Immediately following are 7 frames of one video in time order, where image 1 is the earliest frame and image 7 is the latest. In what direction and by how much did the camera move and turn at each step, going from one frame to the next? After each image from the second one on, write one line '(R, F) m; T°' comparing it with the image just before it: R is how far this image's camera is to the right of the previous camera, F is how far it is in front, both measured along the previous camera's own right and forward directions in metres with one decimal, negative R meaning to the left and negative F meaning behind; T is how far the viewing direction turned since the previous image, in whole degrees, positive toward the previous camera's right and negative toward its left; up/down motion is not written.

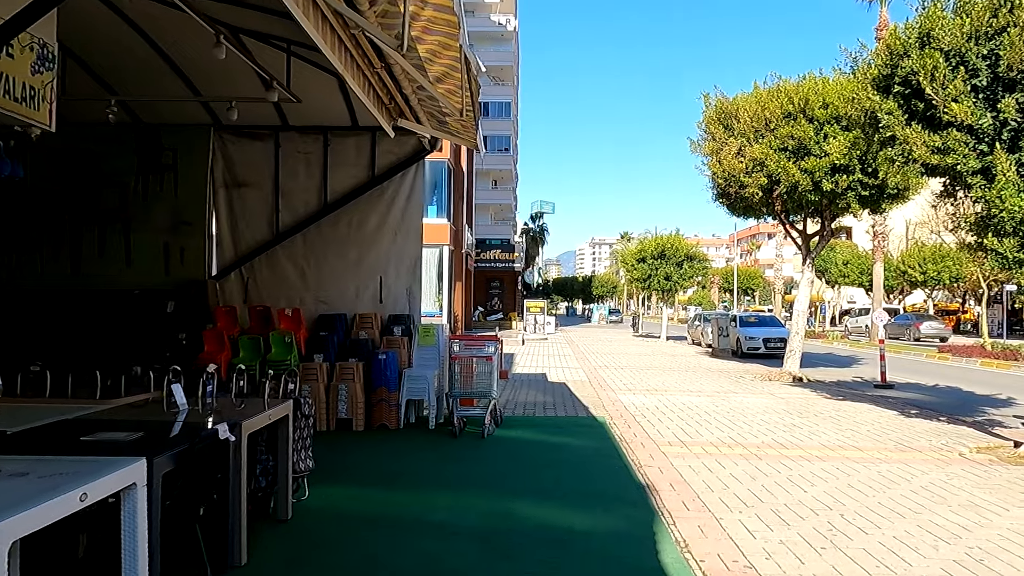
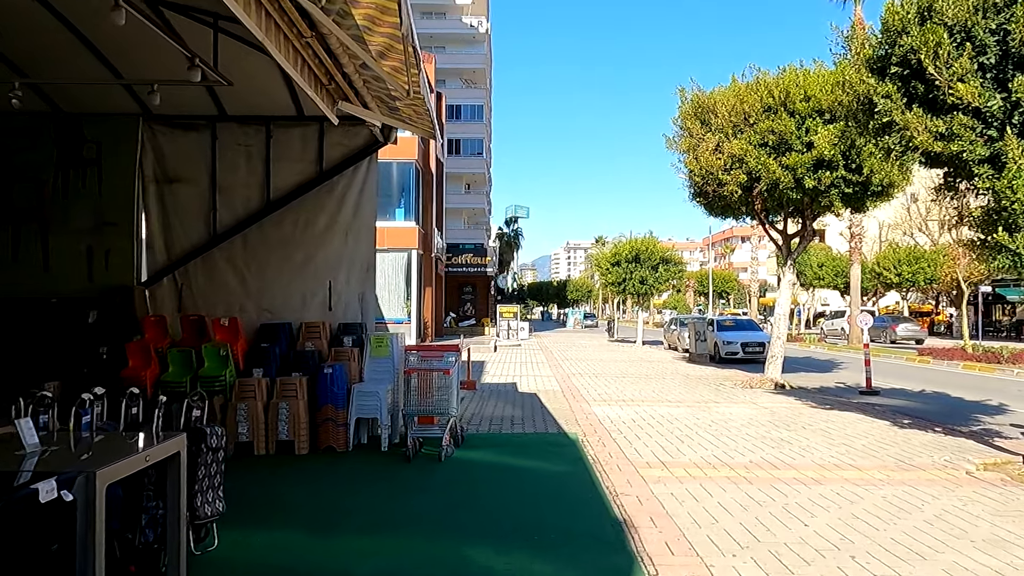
(+0.2, +0.9) m; +2°
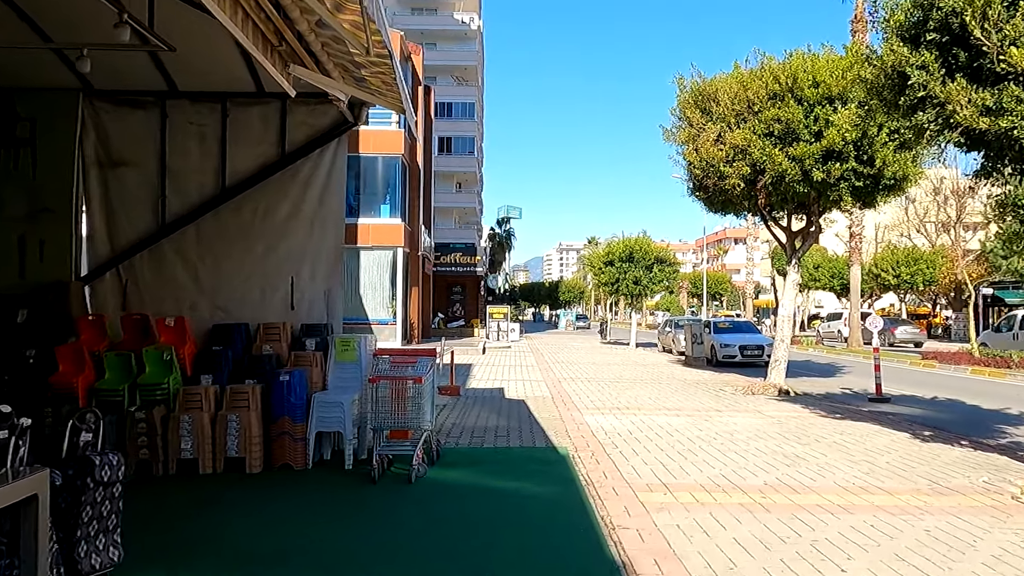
(+0.1, +0.9) m; +1°
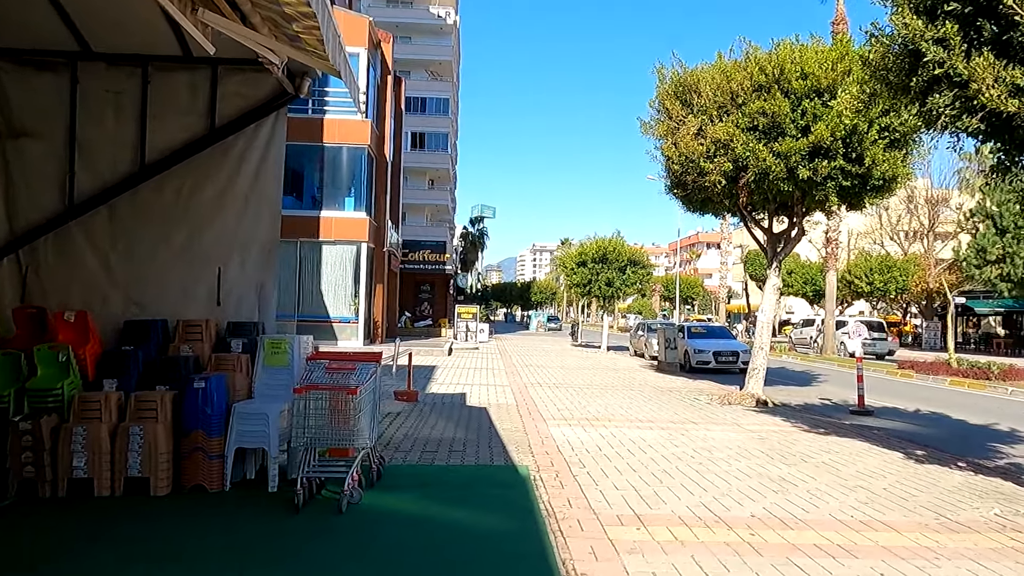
(+0.1, +0.9) m; +2°
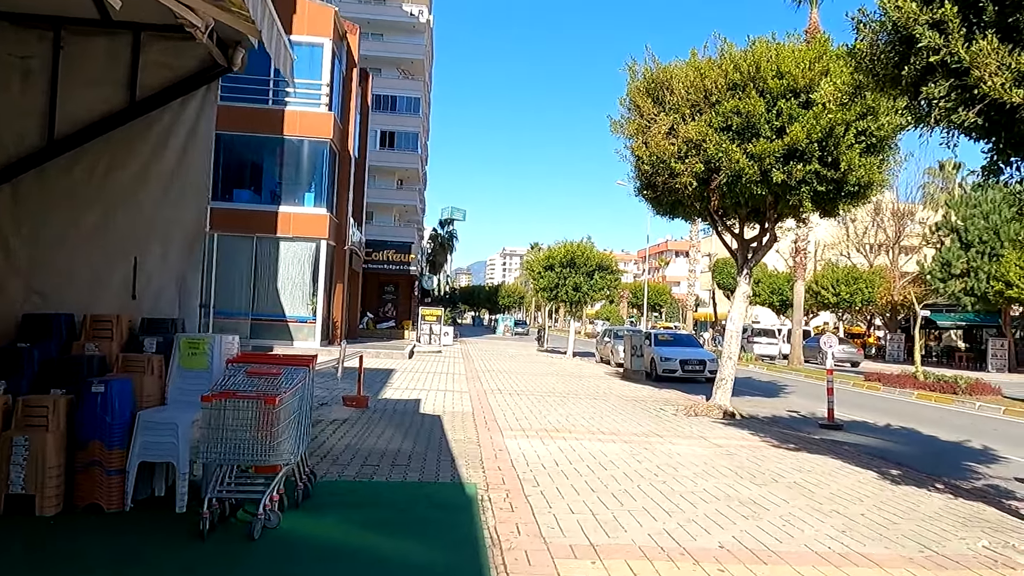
(+0.2, +0.6) m; +2°
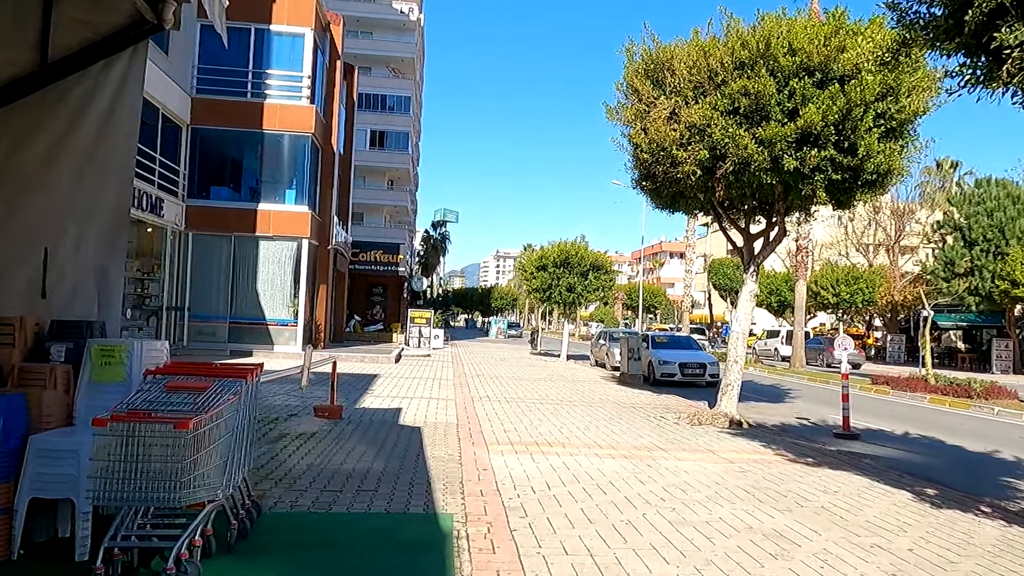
(+0.1, +1.0) m; 0°
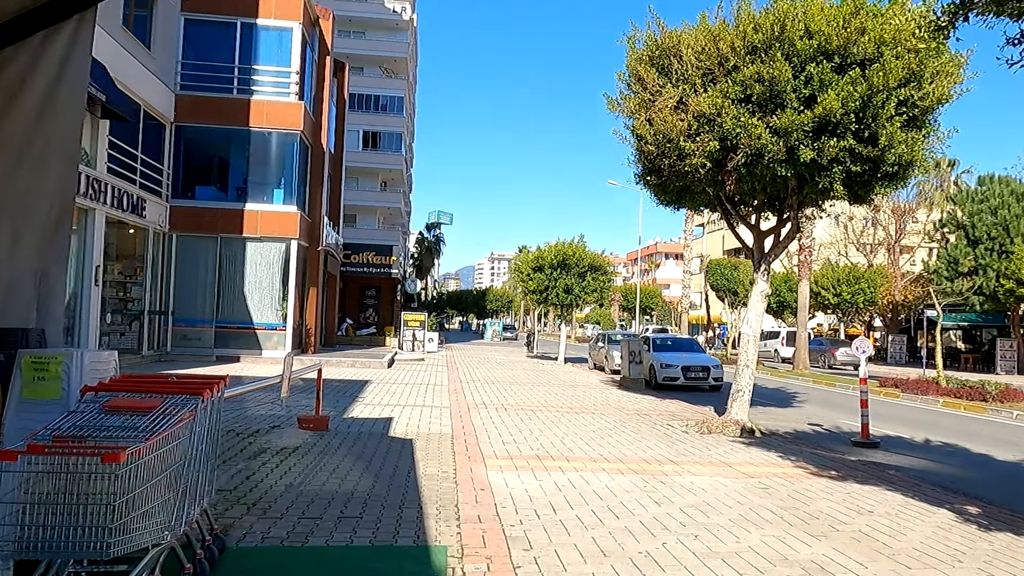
(0.0, +0.7) m; 0°
